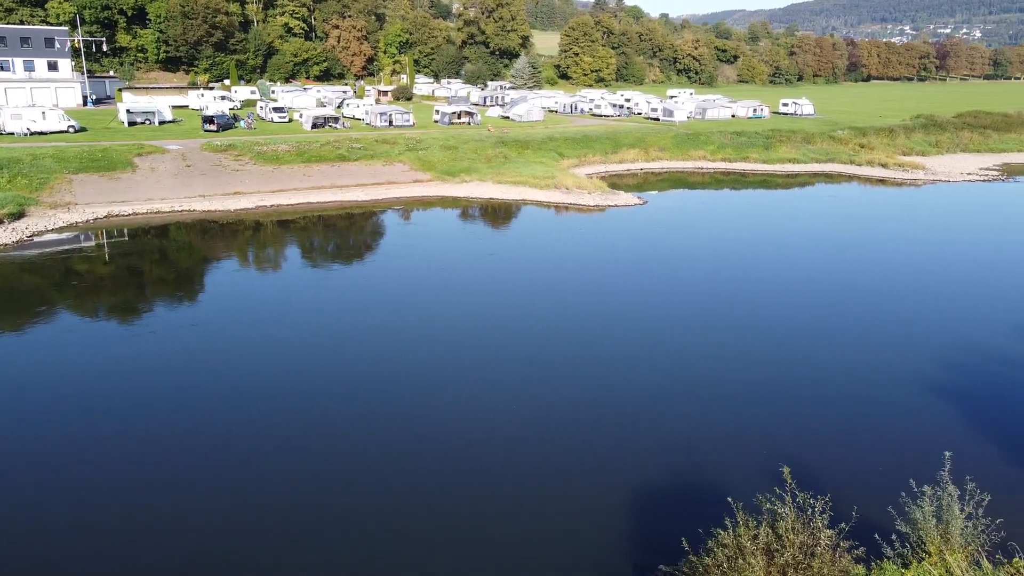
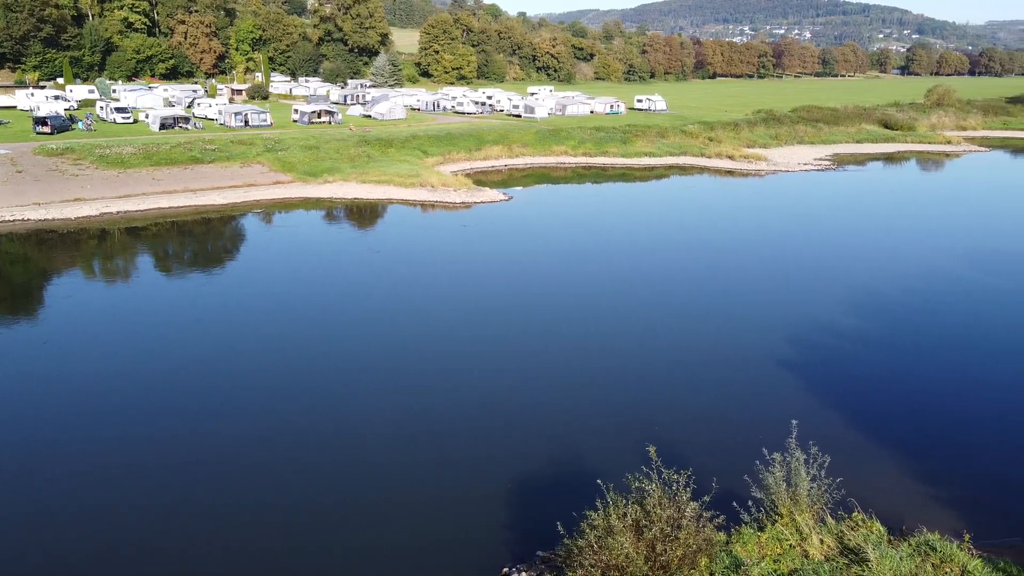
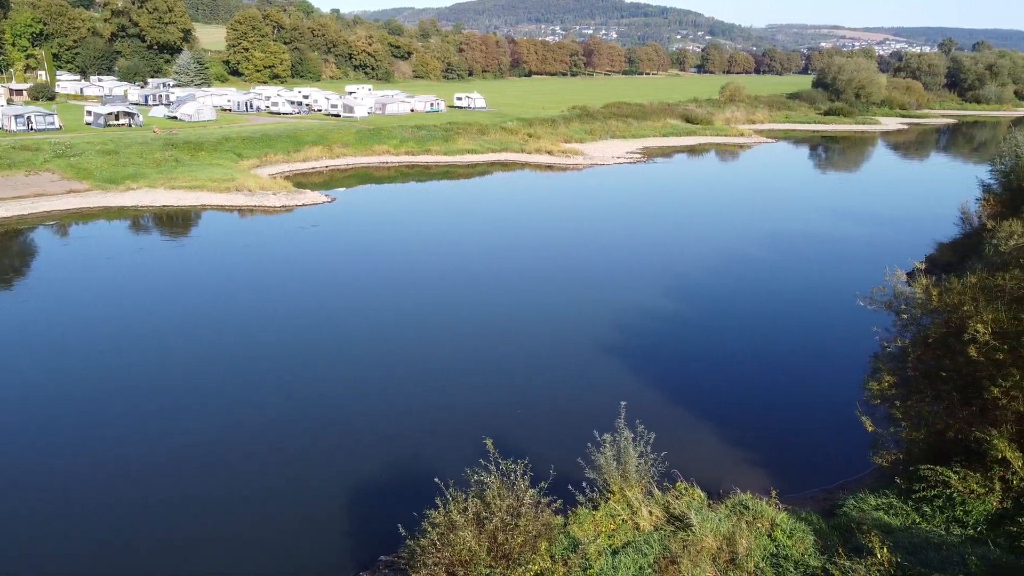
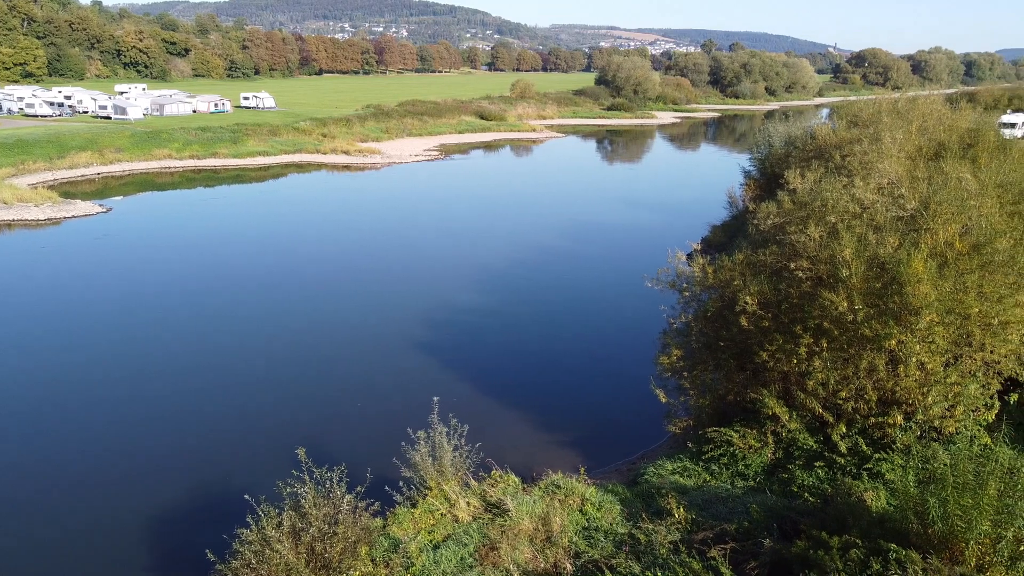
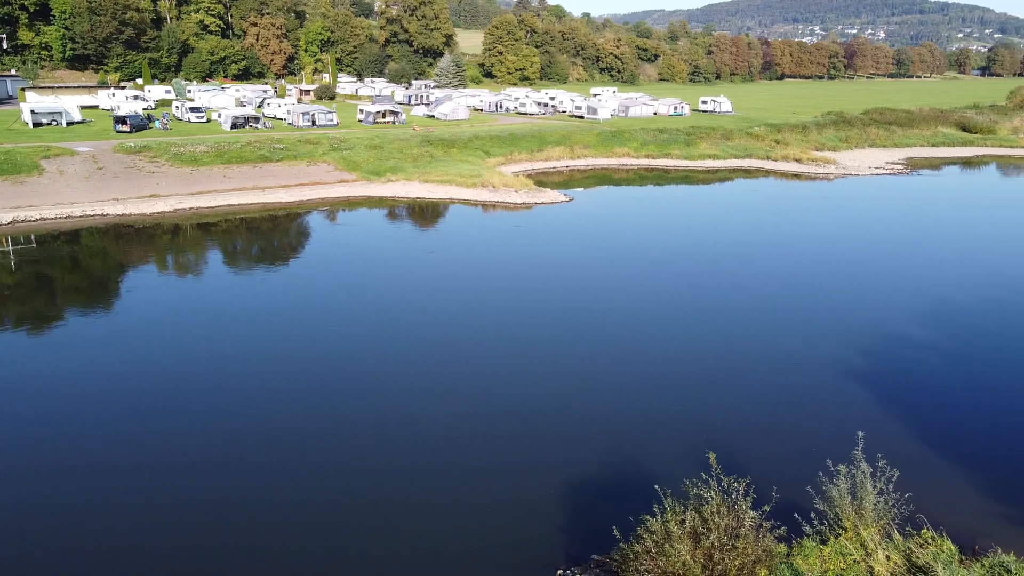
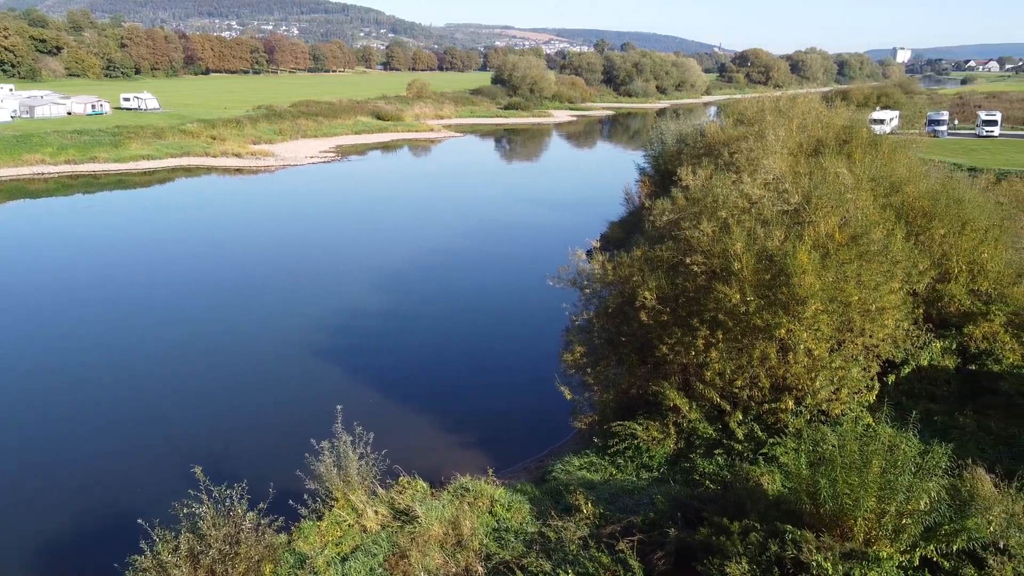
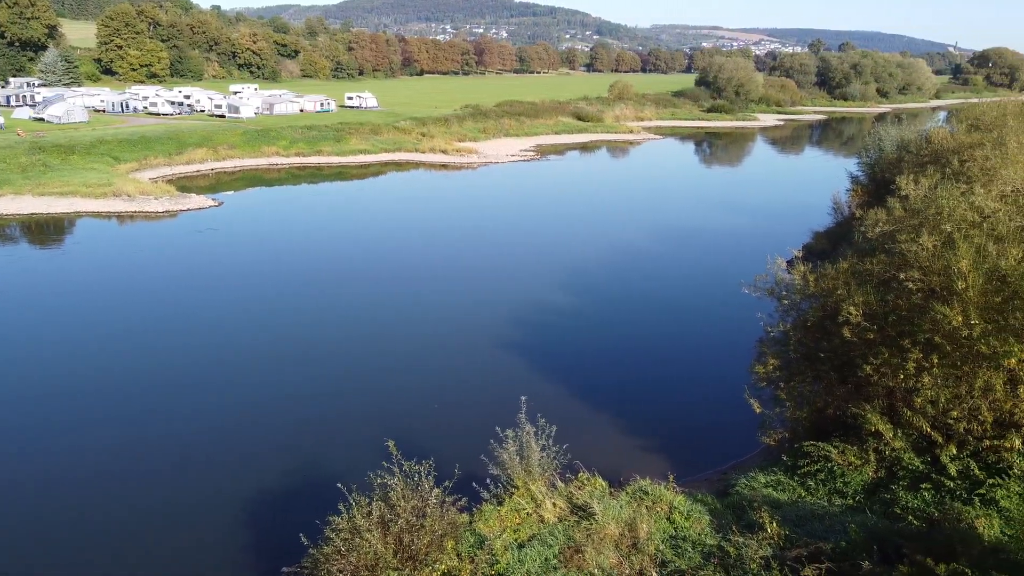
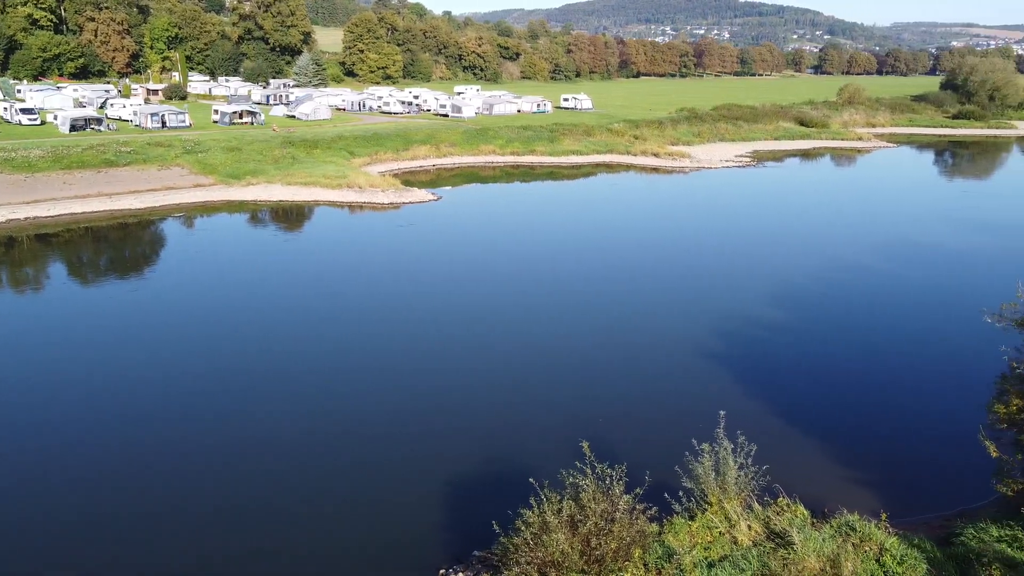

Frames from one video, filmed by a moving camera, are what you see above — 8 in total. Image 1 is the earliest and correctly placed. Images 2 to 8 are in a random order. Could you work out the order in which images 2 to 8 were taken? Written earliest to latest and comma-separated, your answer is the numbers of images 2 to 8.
5, 2, 8, 3, 7, 4, 6
